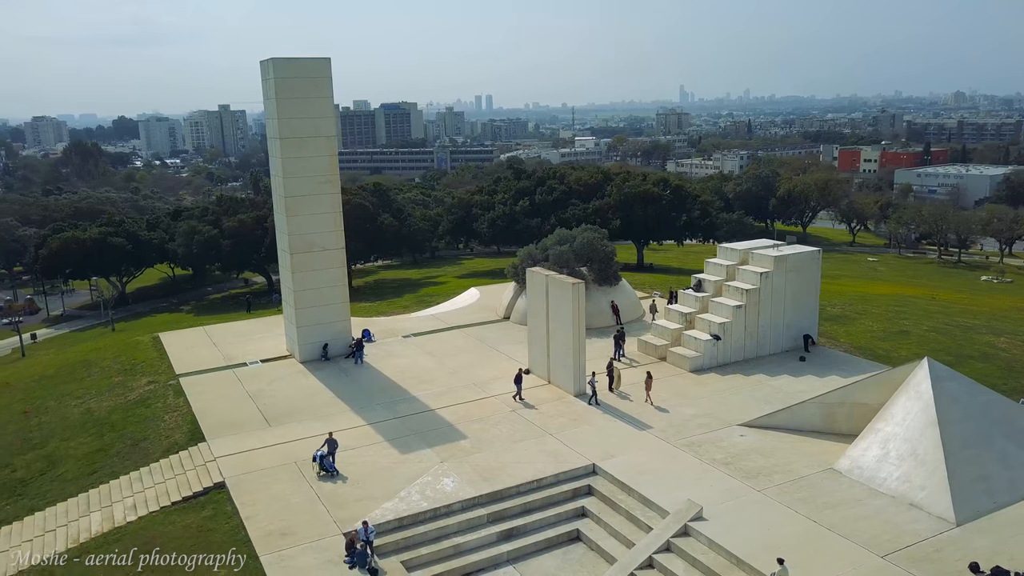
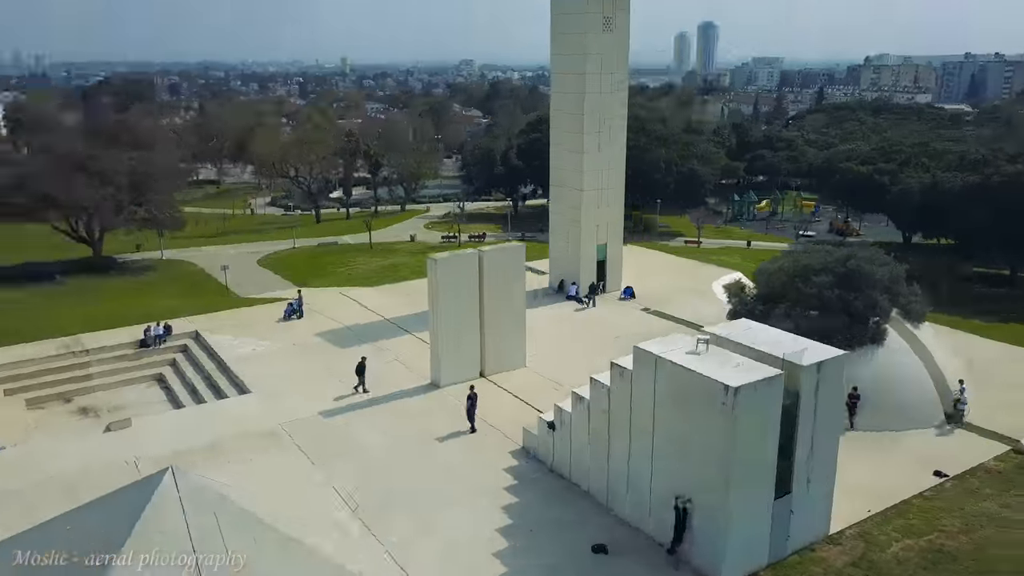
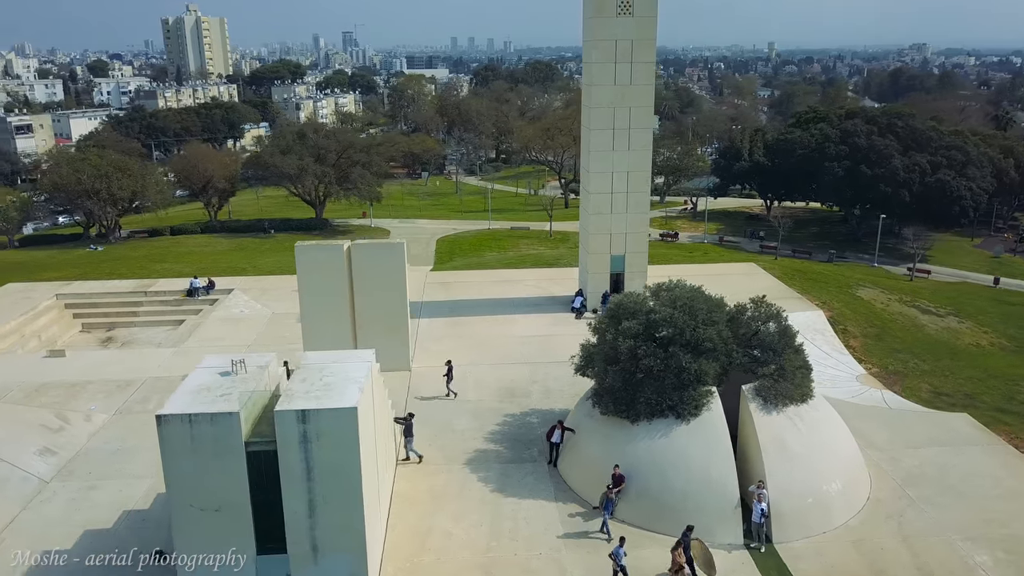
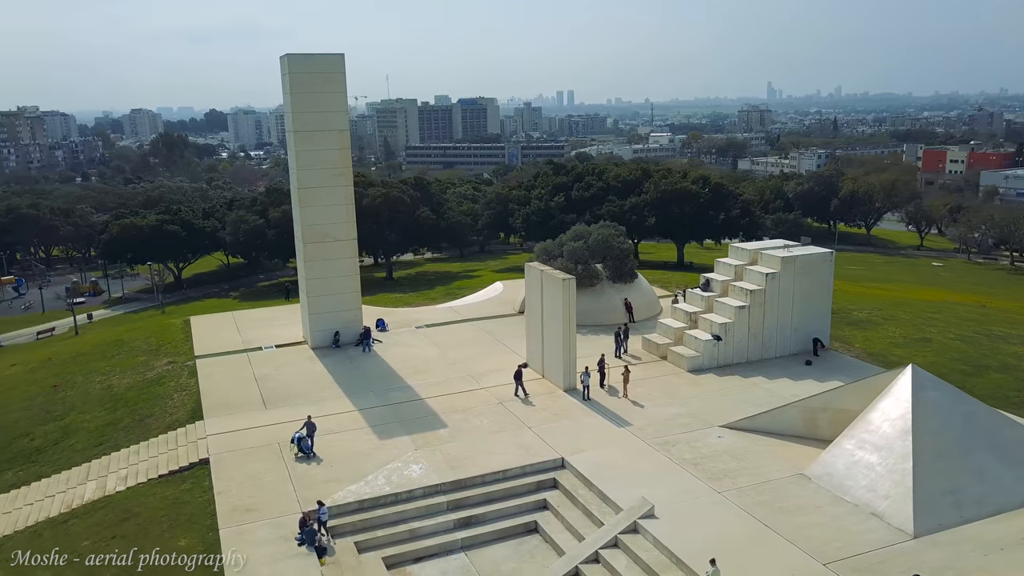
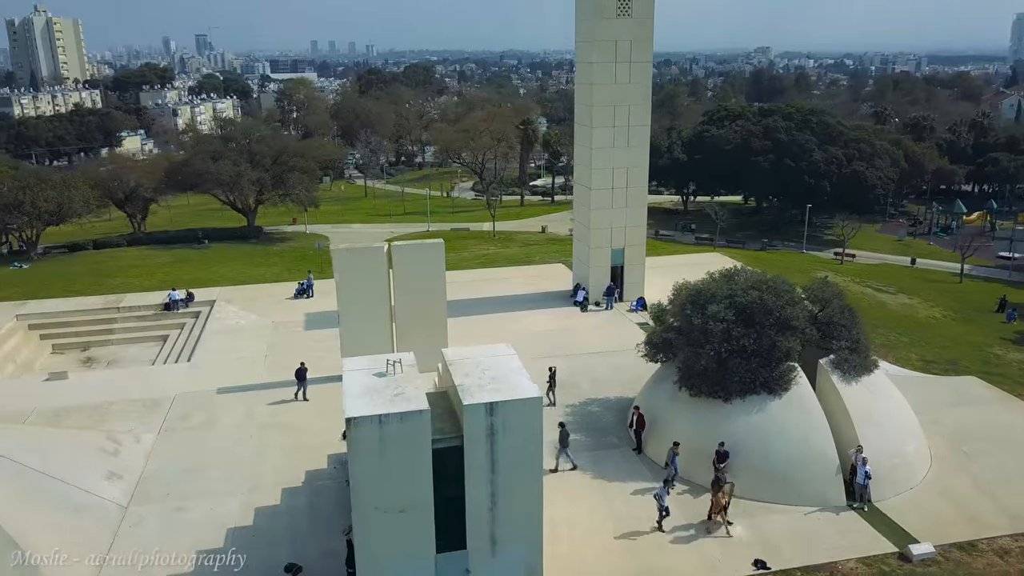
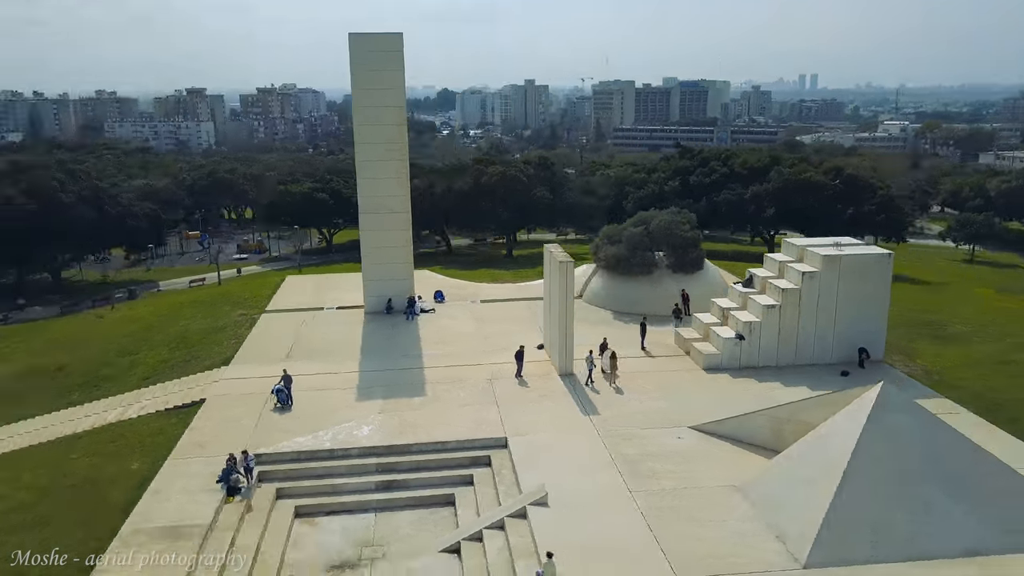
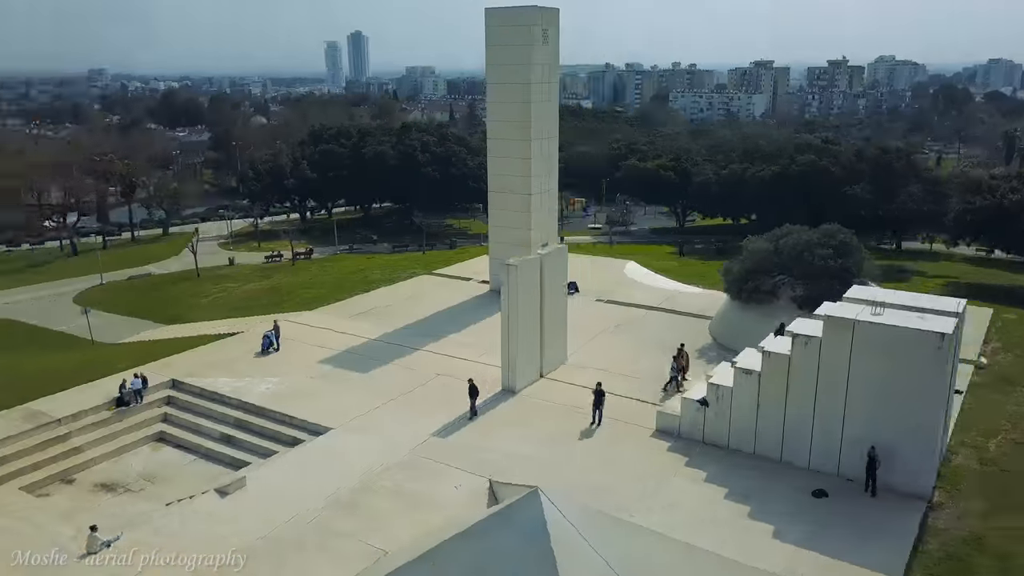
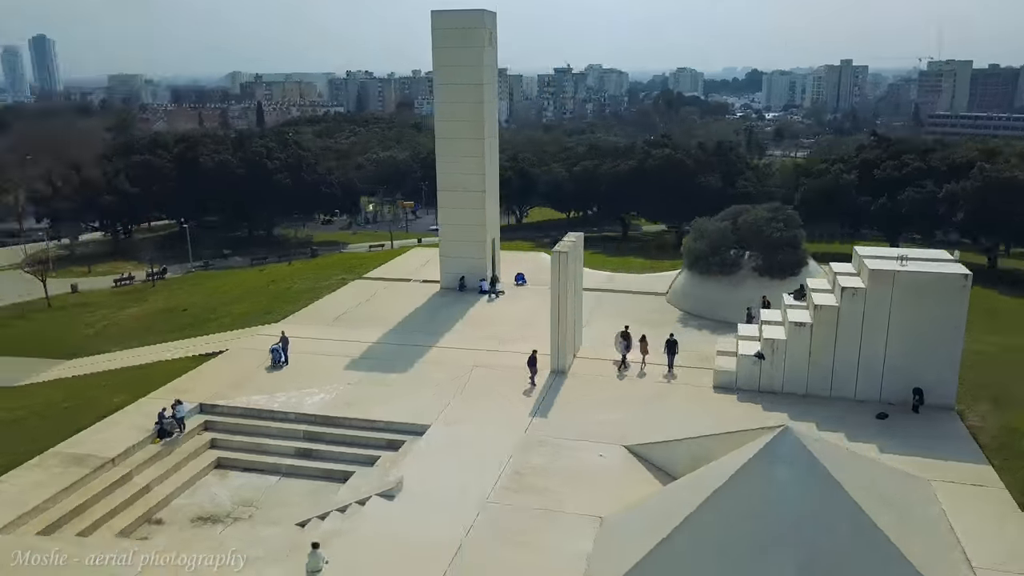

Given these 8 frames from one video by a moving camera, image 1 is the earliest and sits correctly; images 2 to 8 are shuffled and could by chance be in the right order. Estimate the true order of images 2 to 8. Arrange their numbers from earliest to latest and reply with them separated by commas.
4, 6, 8, 7, 2, 5, 3
